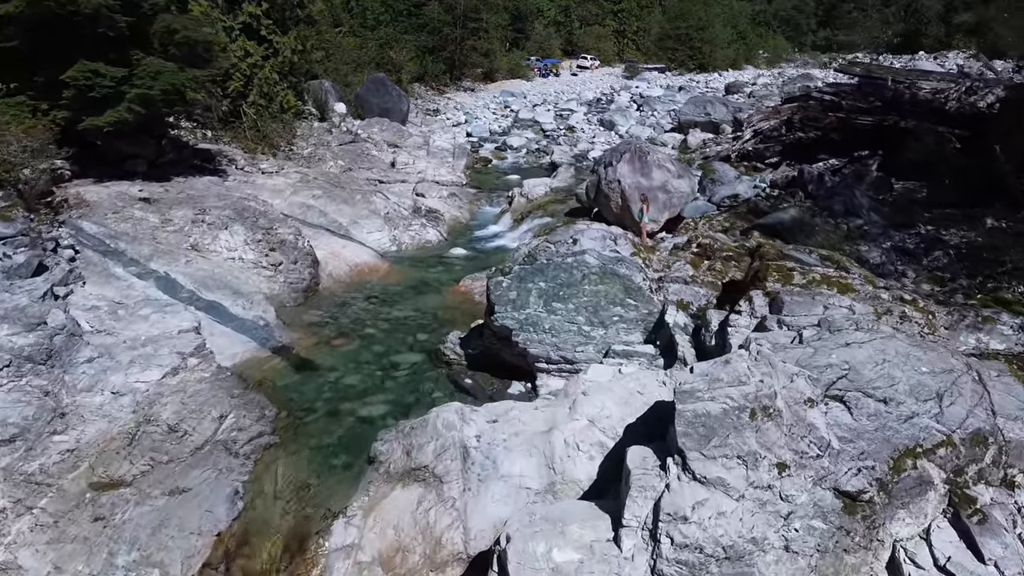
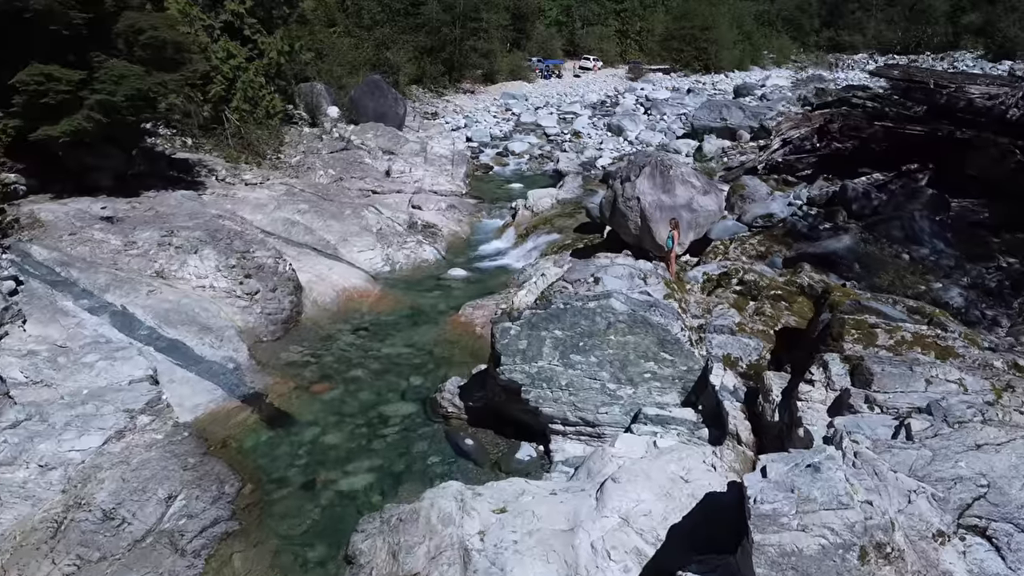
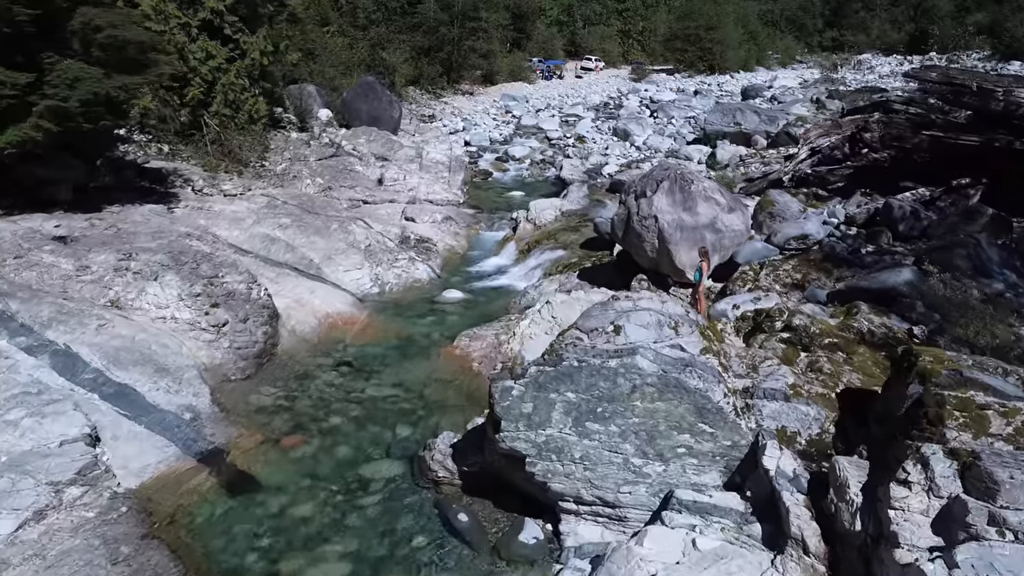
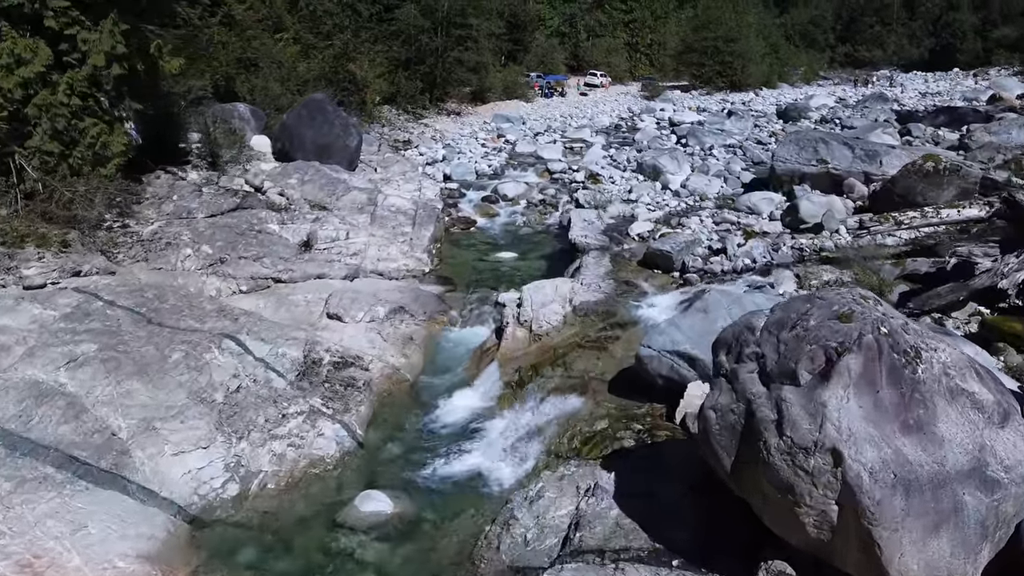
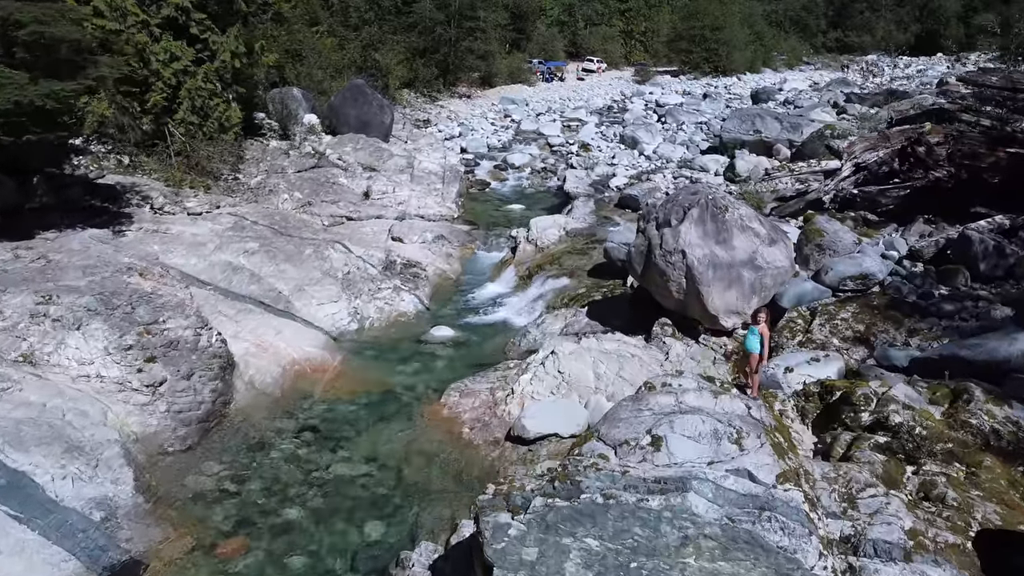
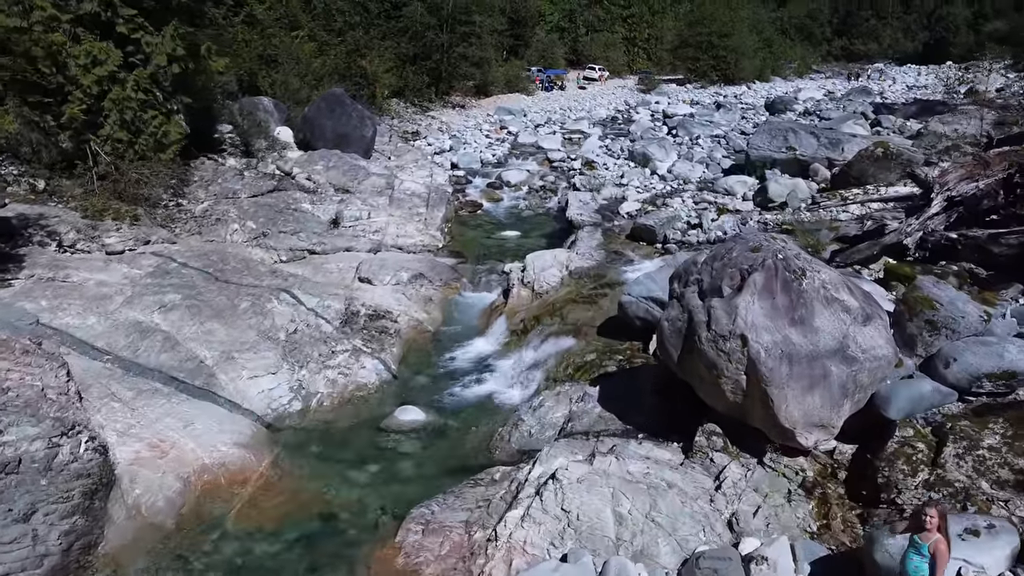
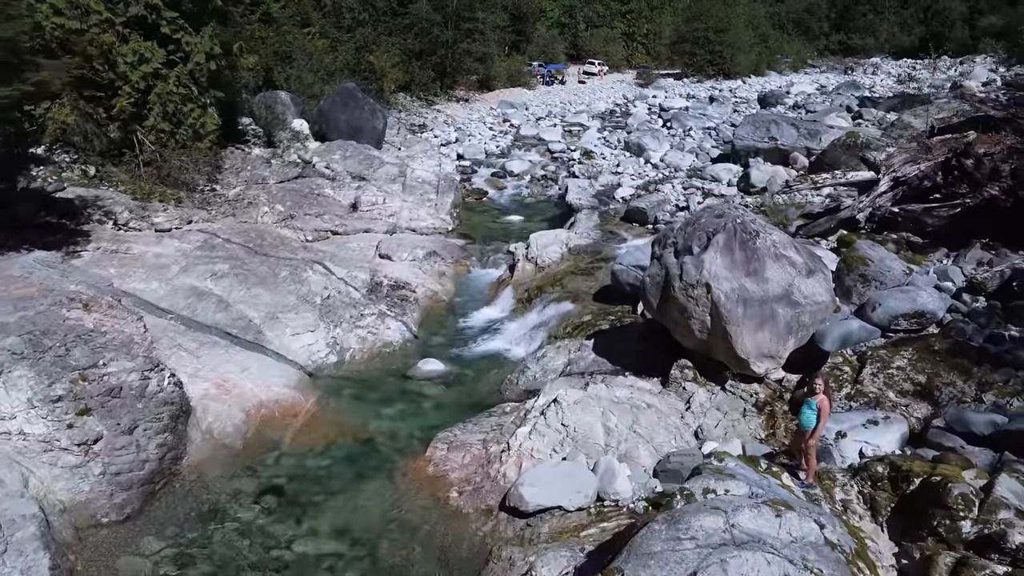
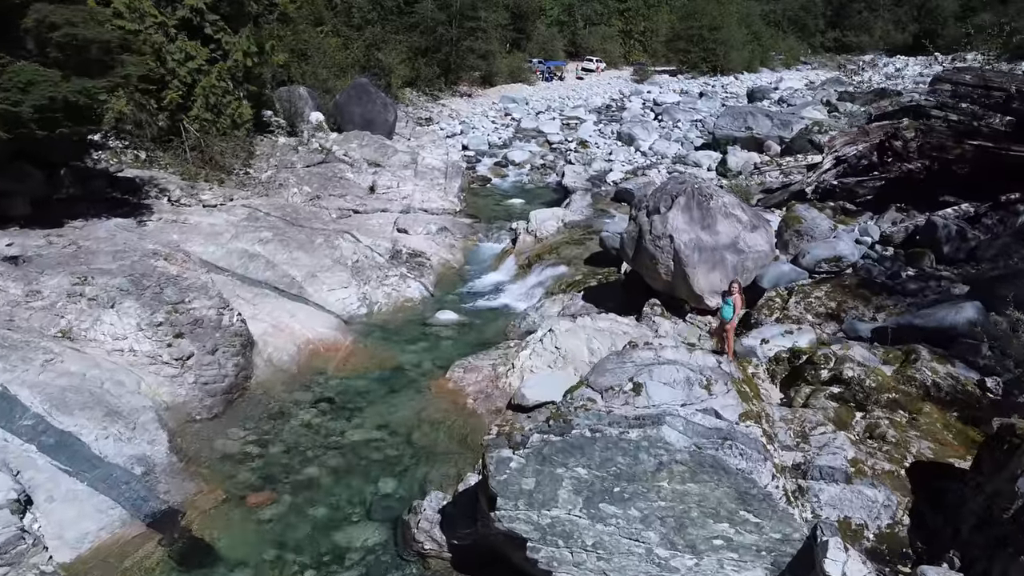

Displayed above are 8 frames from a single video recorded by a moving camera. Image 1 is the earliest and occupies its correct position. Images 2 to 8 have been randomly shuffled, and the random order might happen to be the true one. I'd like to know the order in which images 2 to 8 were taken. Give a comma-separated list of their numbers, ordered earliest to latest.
2, 3, 8, 5, 7, 6, 4
